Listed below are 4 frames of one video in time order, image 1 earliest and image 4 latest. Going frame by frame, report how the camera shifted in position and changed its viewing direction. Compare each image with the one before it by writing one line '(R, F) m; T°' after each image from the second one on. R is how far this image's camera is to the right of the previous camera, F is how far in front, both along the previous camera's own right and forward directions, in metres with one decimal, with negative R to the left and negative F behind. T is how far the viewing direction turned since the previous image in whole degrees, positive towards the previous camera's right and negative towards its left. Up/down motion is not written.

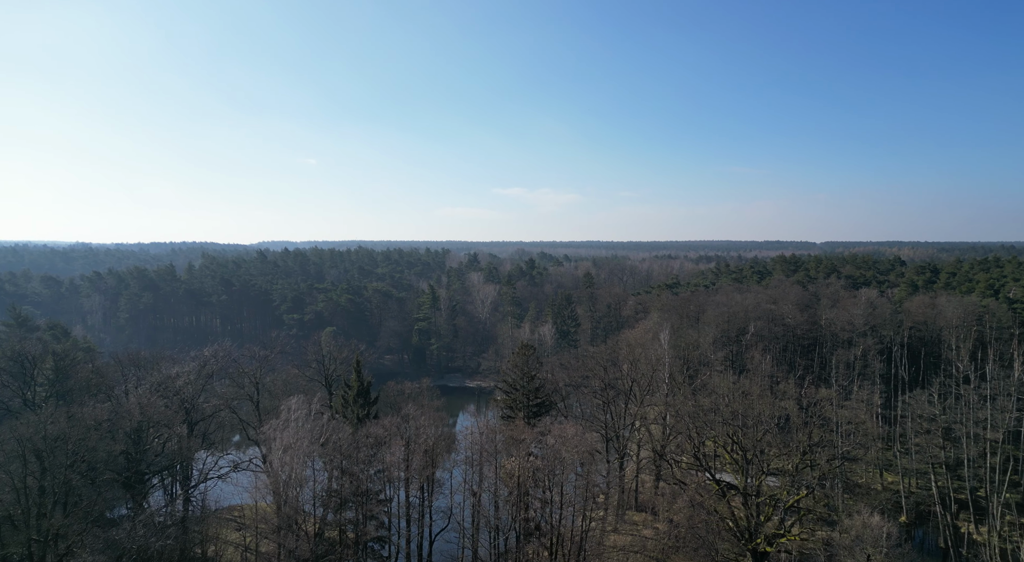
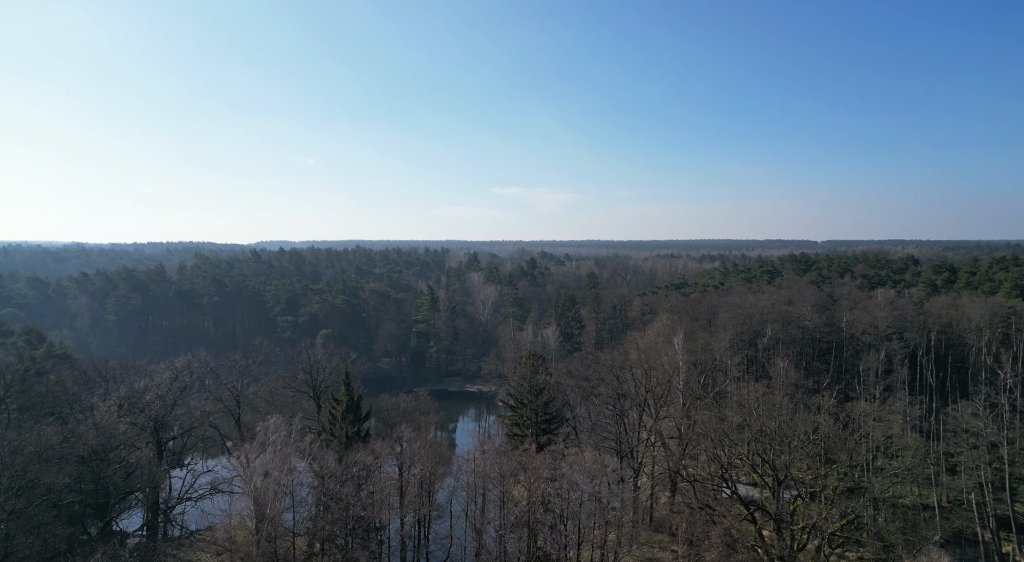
(-0.3, +3.1) m; 0°
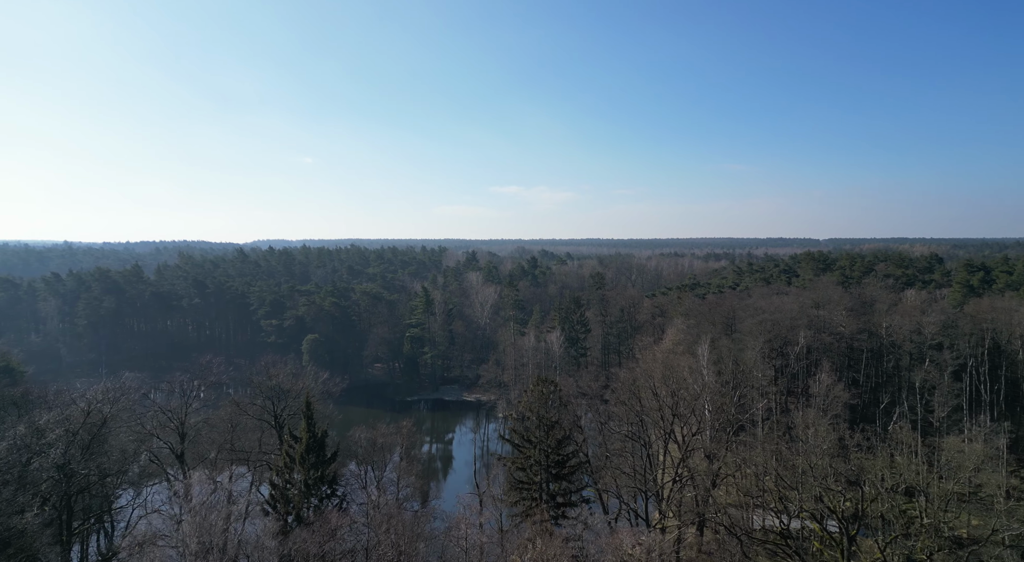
(-0.2, +5.8) m; 0°
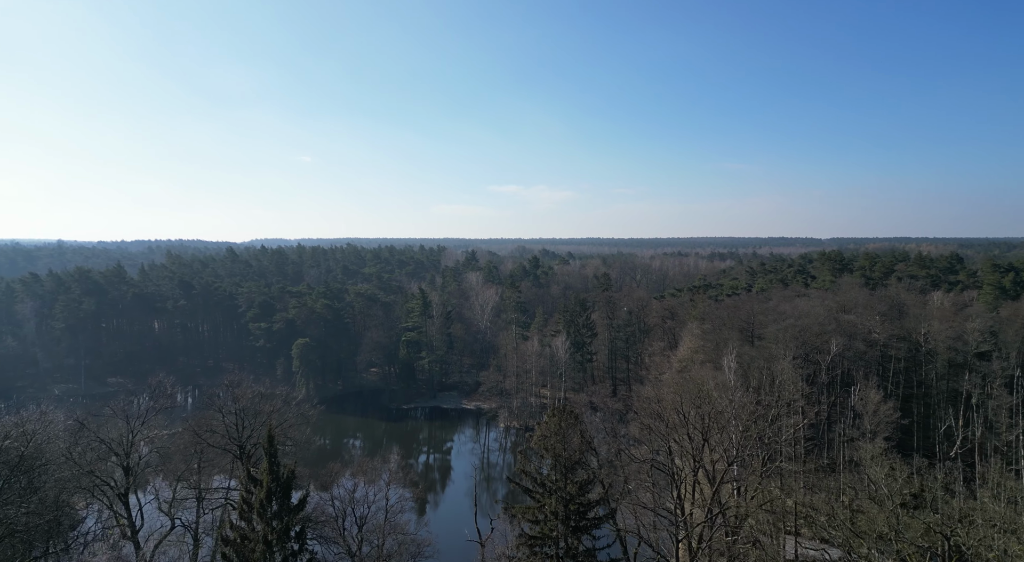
(-0.3, +4.2) m; 0°
